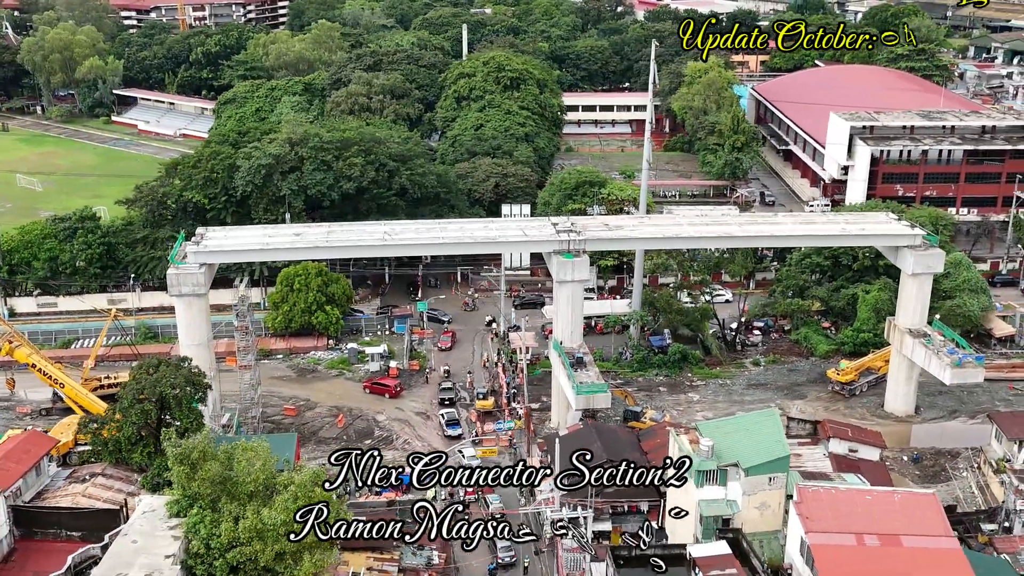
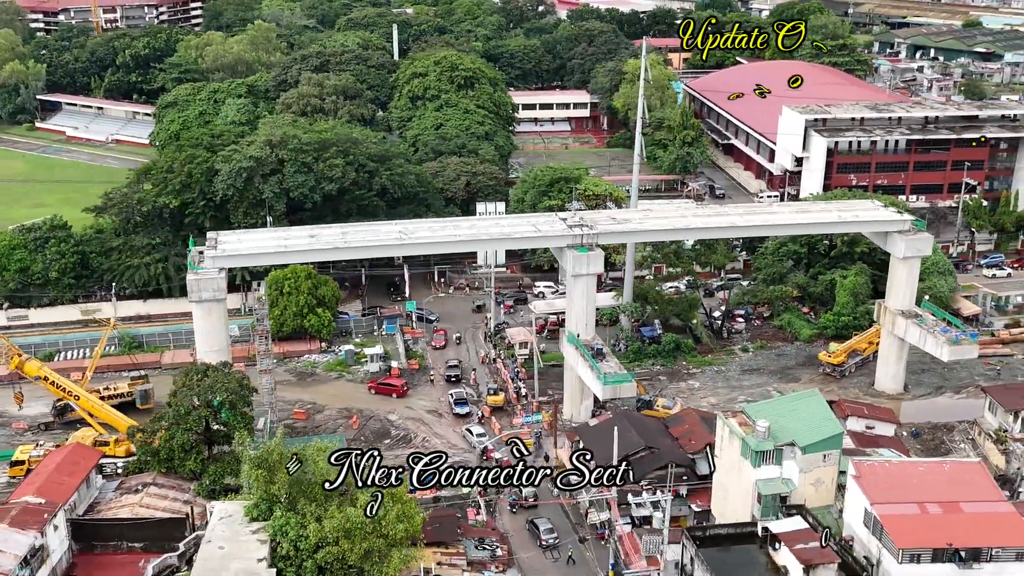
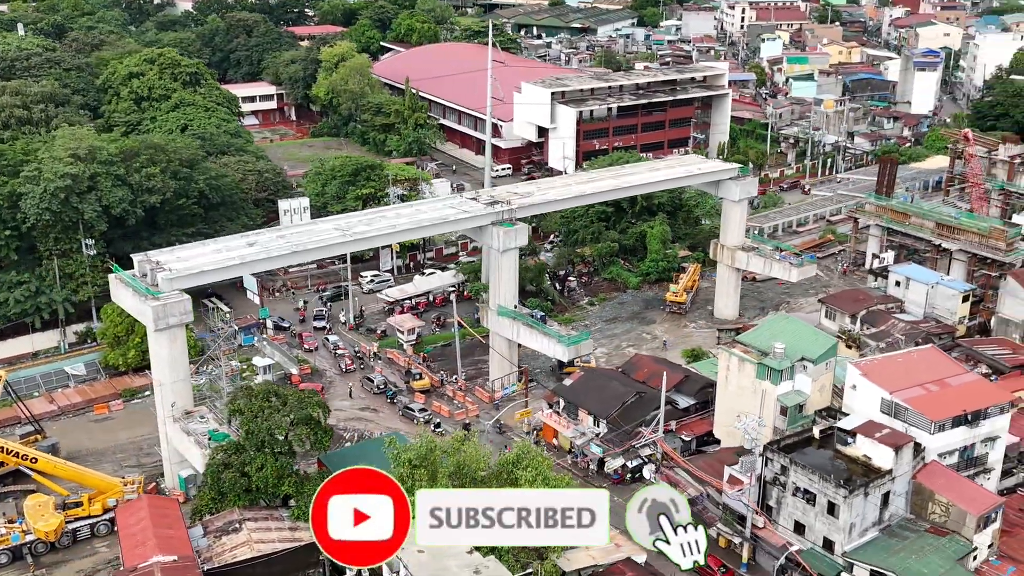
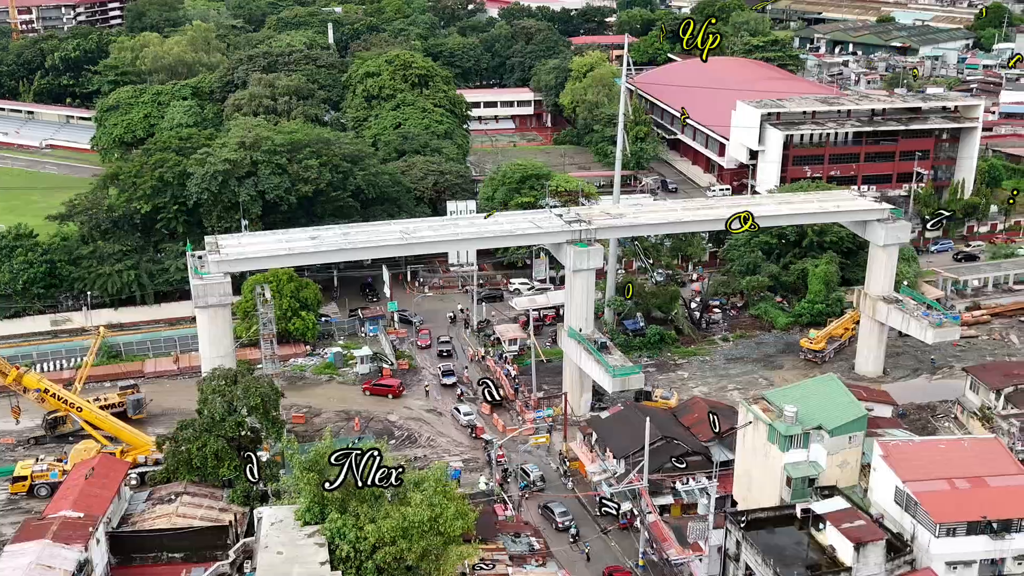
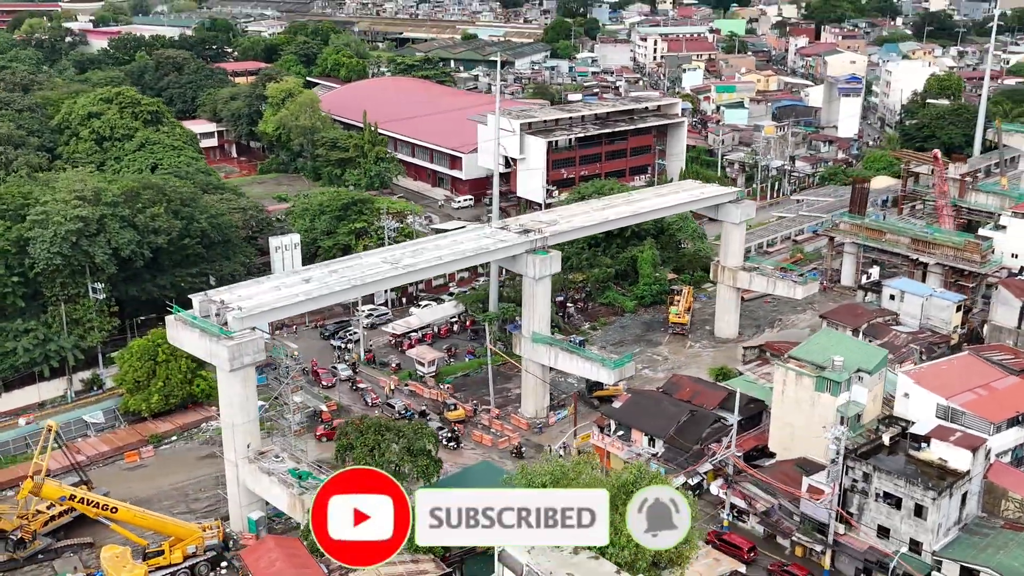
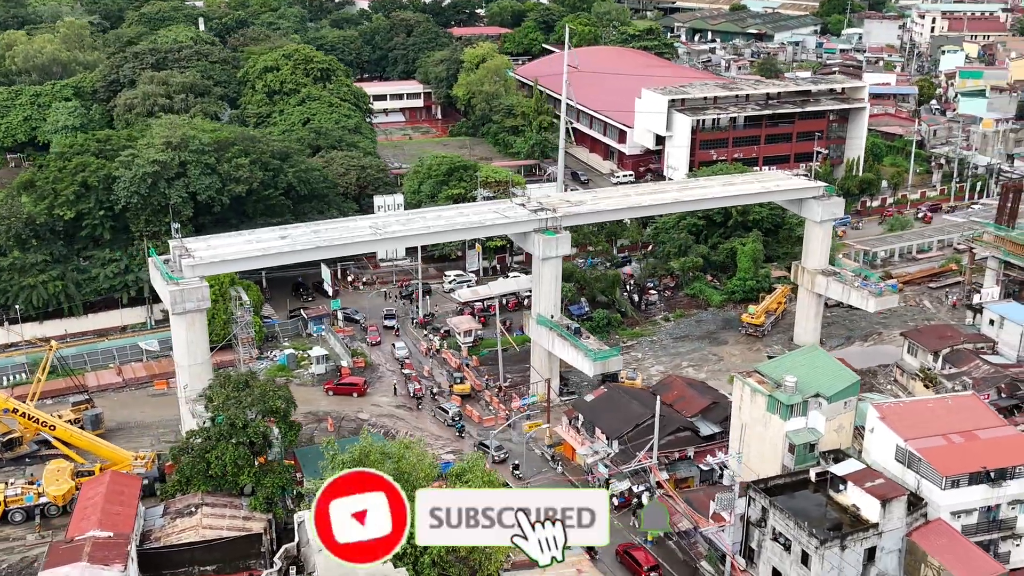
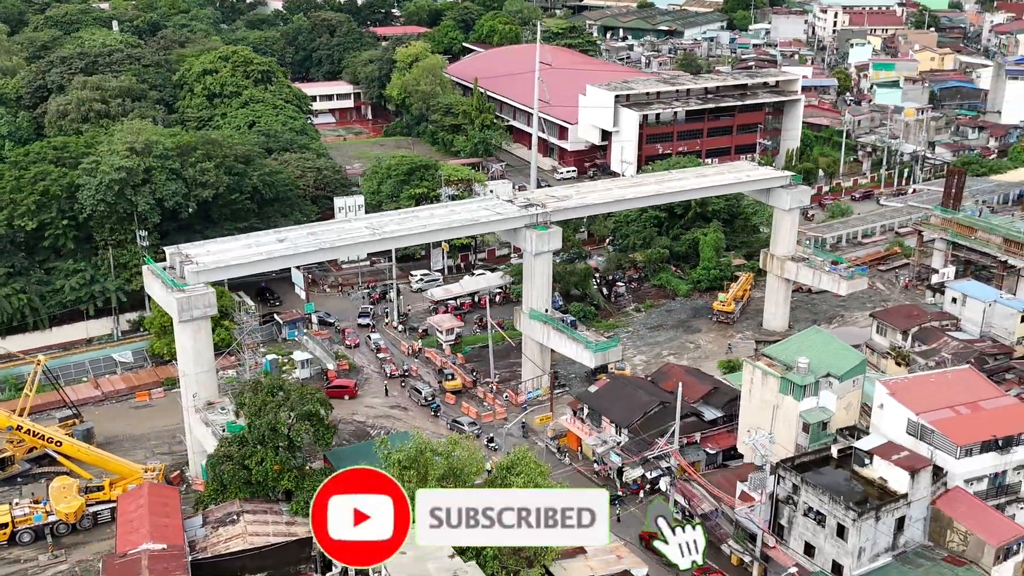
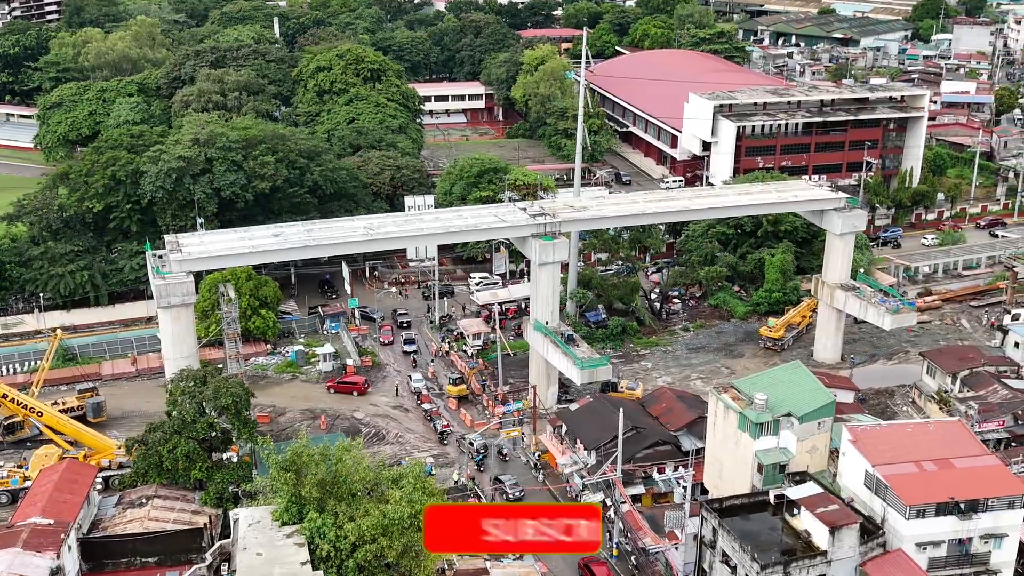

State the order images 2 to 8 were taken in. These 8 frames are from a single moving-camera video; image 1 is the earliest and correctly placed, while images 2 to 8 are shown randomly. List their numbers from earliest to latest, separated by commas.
2, 4, 8, 6, 7, 3, 5
